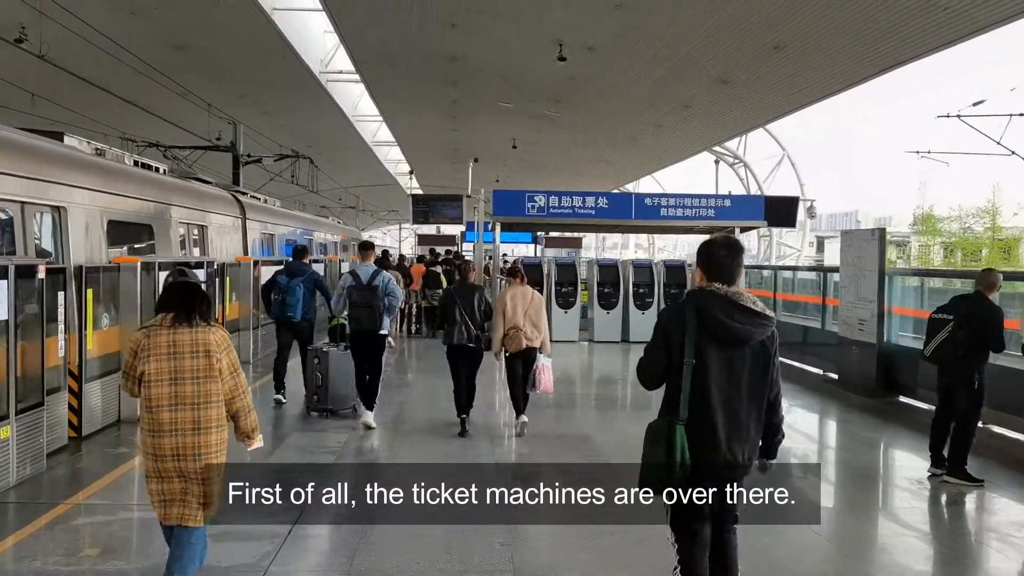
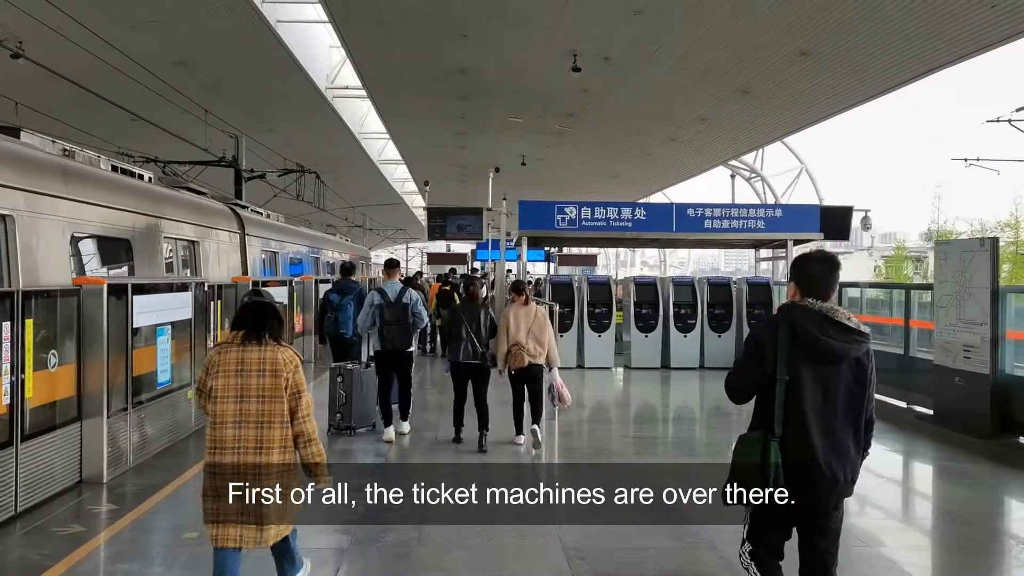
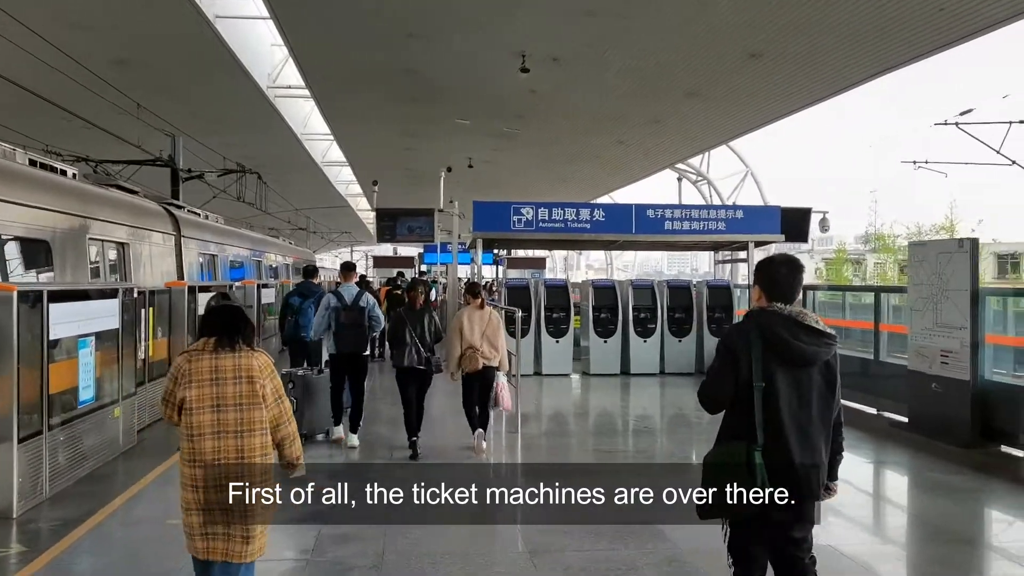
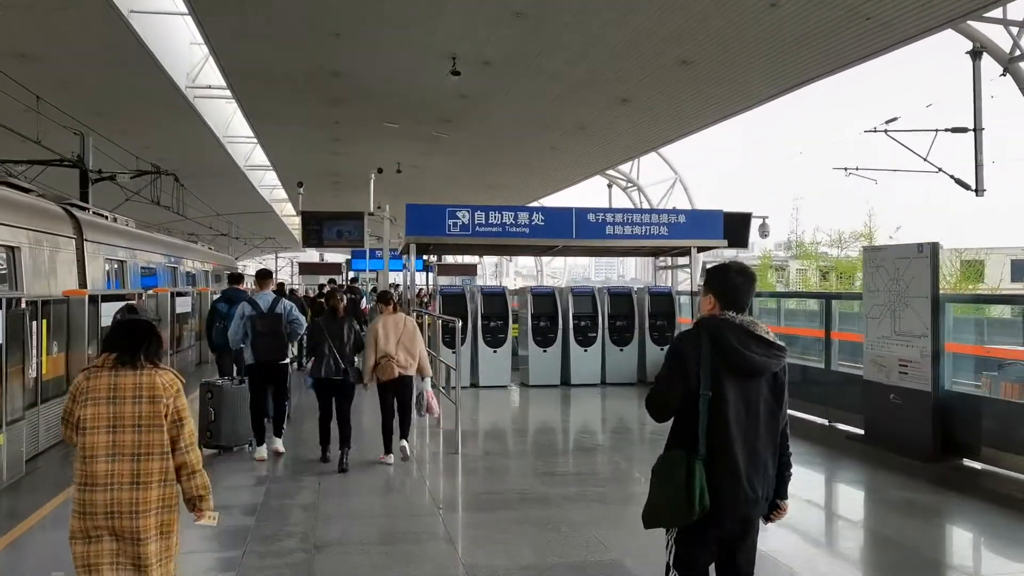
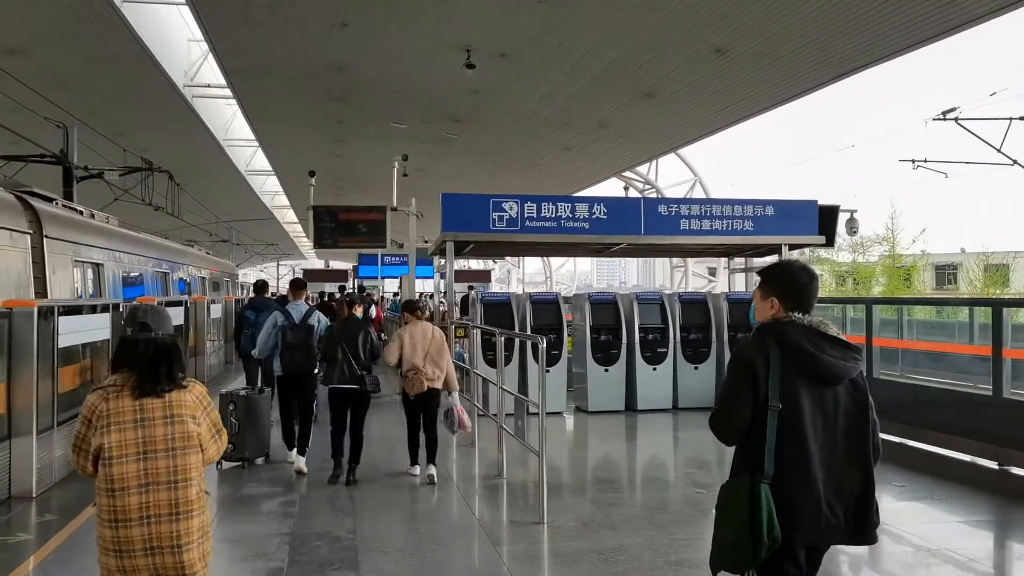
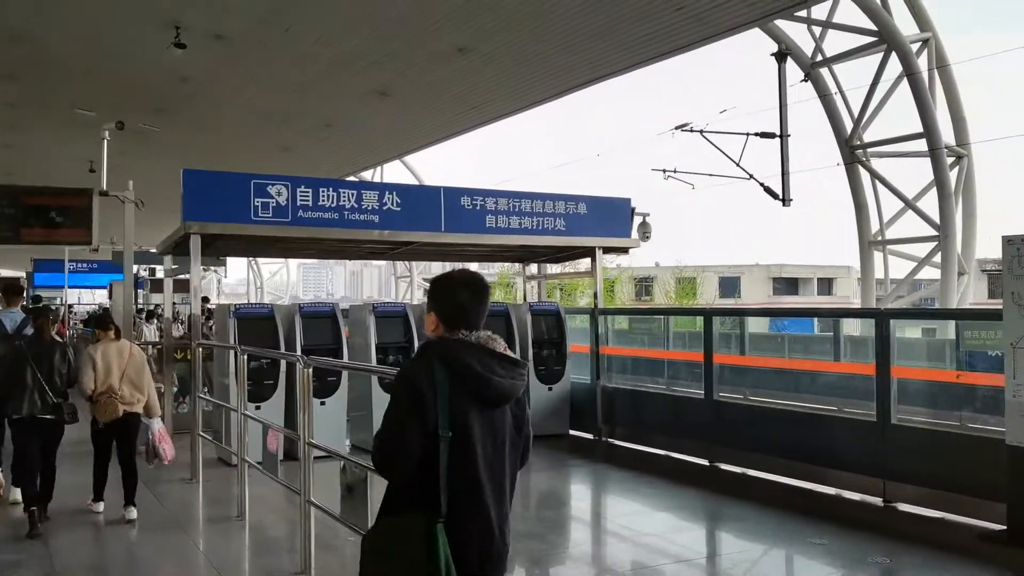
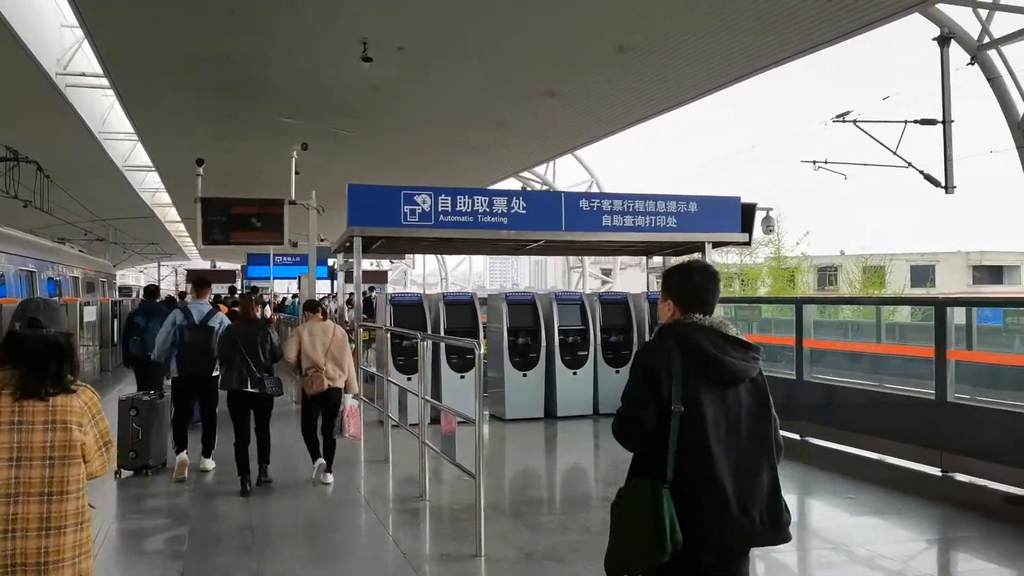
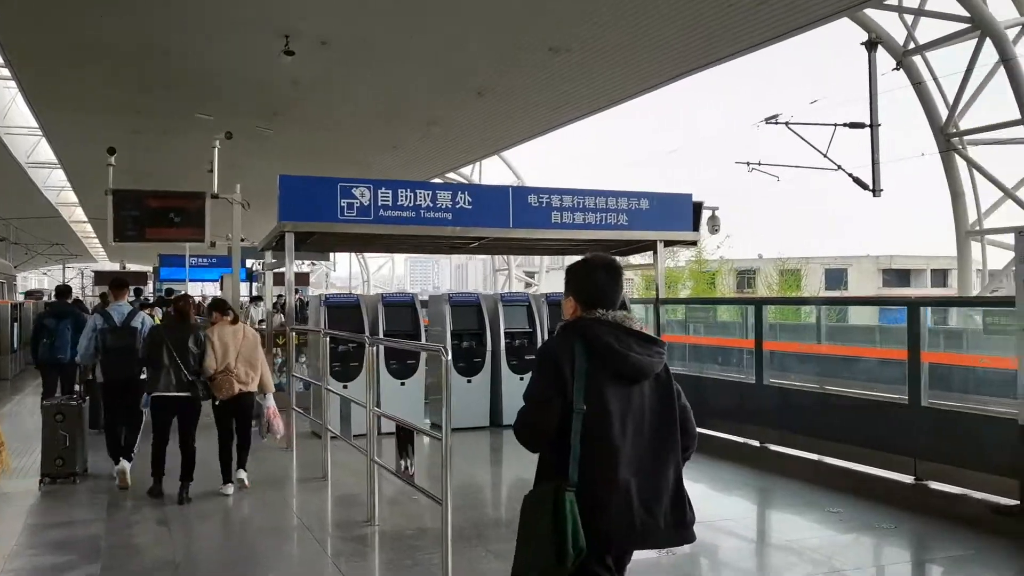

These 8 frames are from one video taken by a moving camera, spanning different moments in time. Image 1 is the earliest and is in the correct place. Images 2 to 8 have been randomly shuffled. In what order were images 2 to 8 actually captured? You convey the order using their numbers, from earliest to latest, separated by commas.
2, 3, 4, 5, 7, 8, 6
